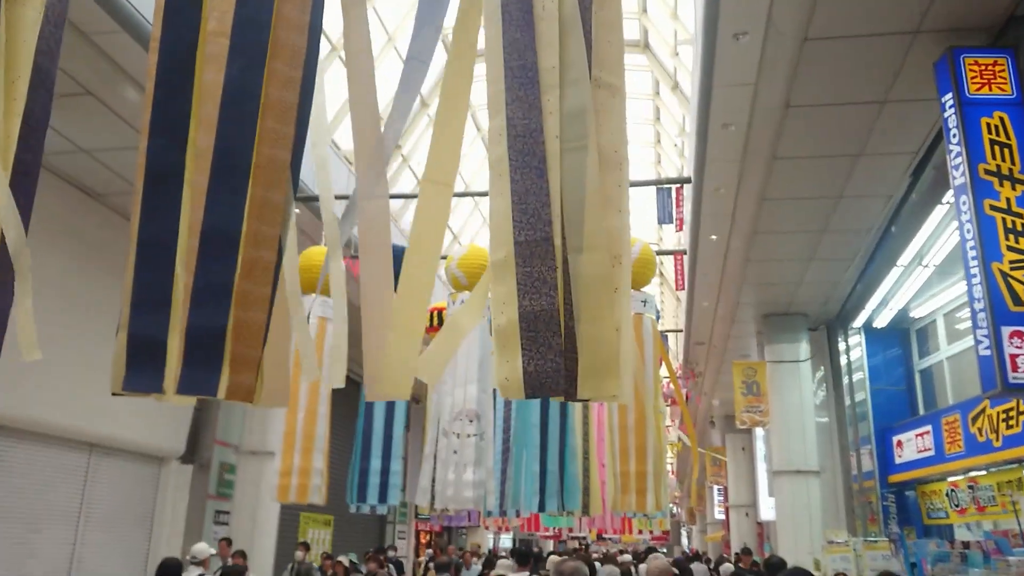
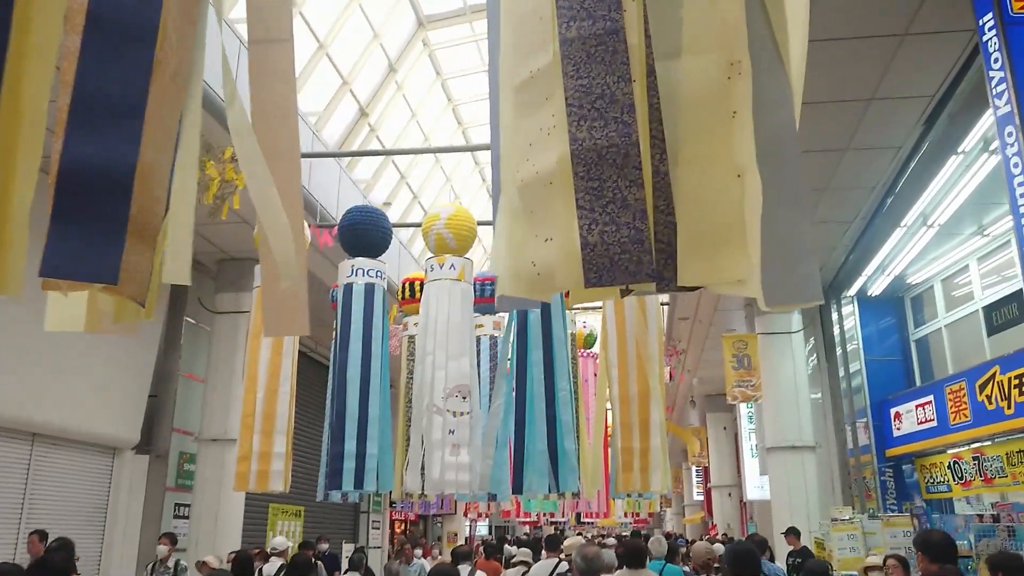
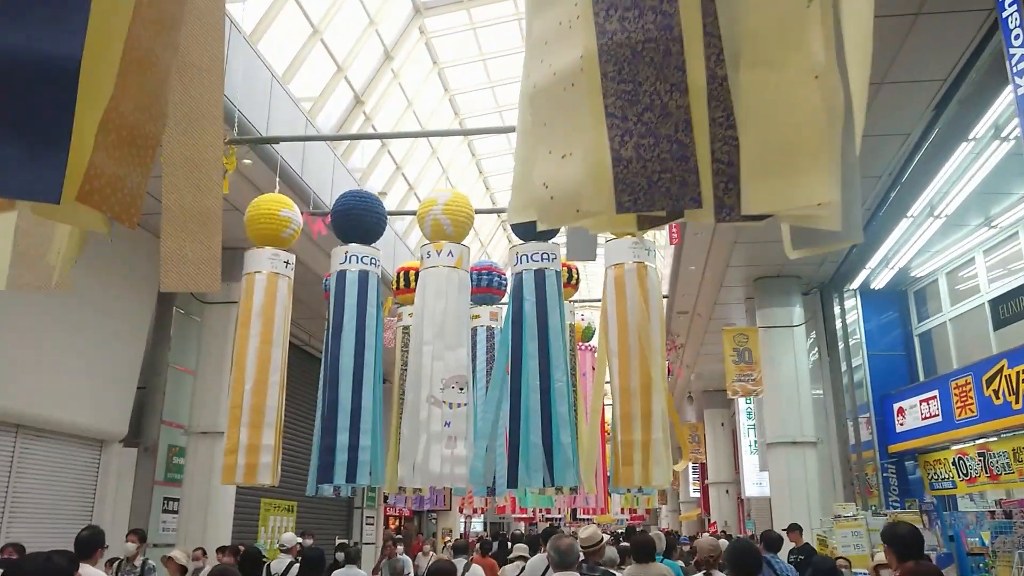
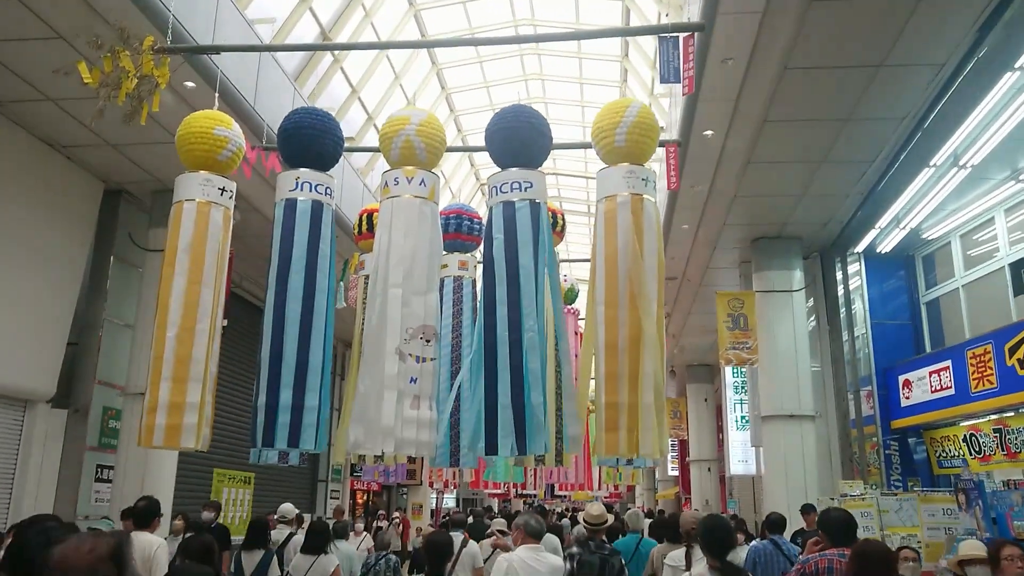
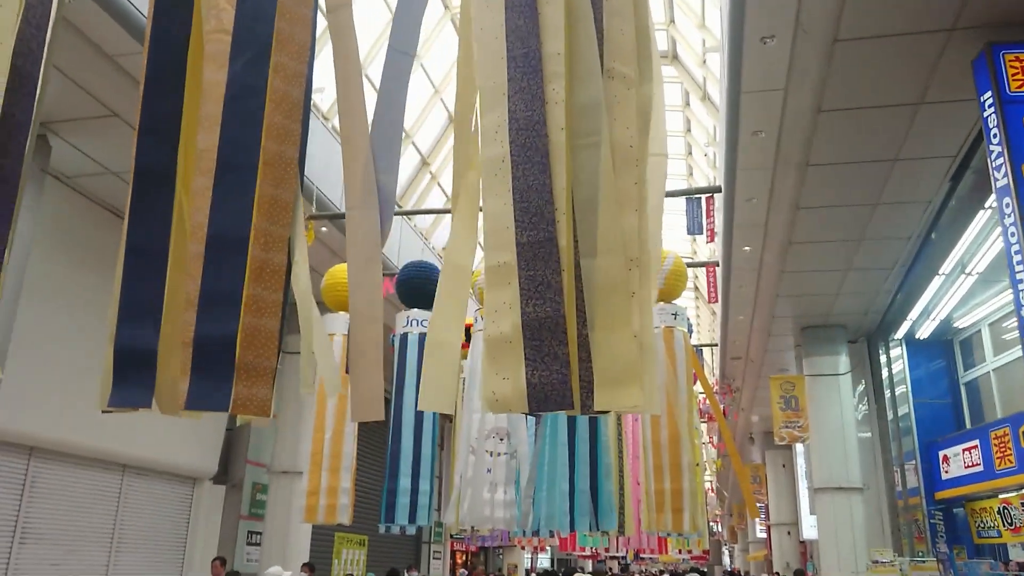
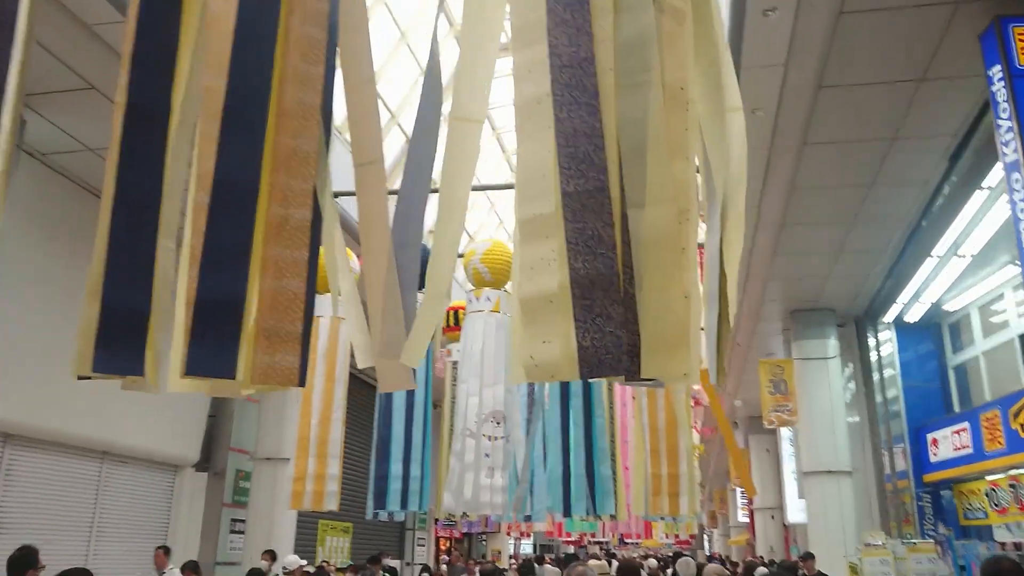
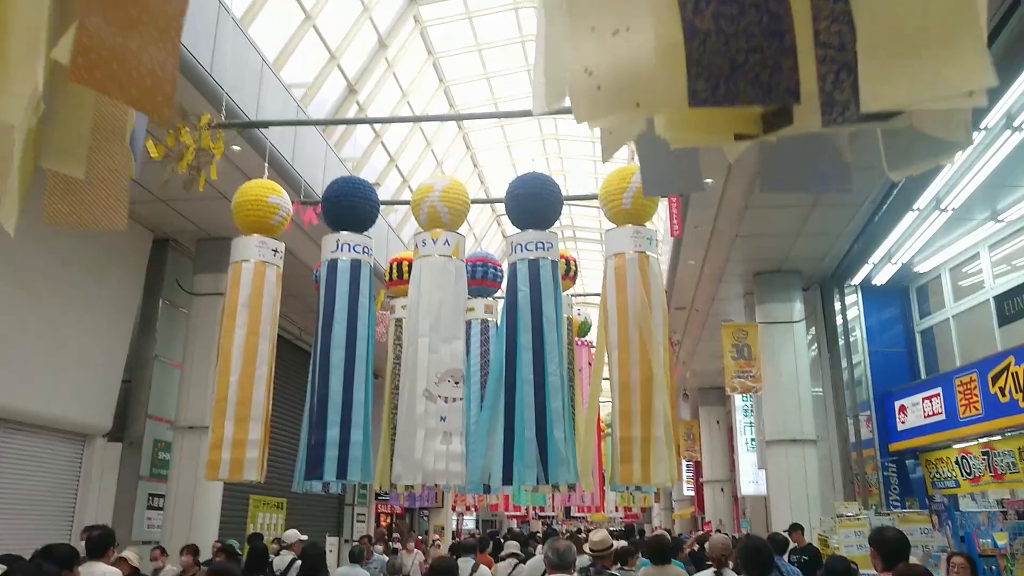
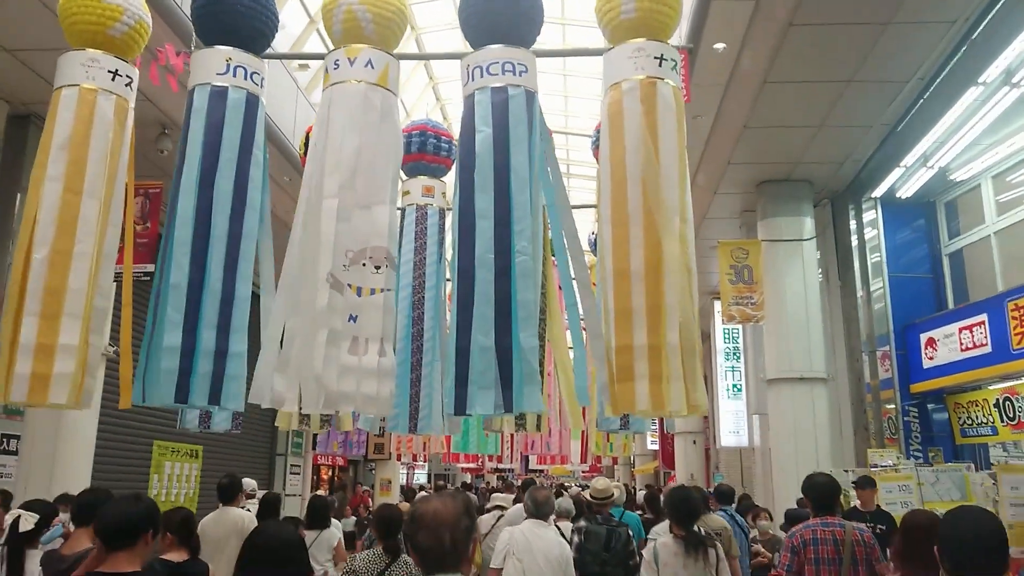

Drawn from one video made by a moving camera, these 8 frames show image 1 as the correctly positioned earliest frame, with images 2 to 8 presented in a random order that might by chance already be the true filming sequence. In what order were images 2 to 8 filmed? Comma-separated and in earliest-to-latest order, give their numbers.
5, 6, 2, 3, 7, 4, 8
